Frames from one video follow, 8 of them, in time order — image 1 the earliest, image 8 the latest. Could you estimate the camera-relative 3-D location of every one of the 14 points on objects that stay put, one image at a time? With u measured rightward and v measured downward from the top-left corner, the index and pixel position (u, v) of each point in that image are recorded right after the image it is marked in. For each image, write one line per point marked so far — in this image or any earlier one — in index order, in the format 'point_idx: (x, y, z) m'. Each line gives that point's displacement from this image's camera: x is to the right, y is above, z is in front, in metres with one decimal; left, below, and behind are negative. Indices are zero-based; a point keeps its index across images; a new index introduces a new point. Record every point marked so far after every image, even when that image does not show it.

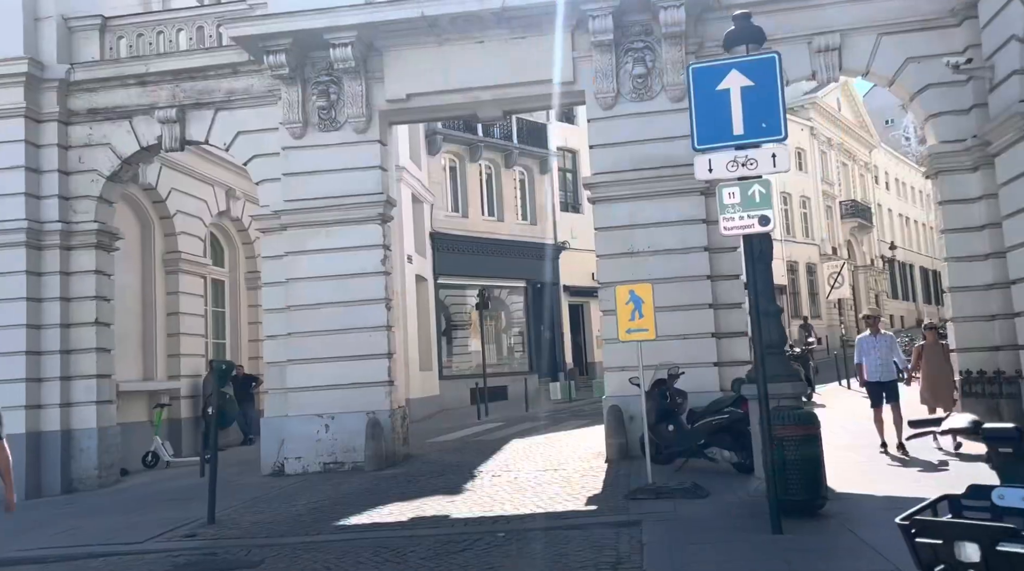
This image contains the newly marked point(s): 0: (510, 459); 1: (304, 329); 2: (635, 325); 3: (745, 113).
0: (0.0, -2.6, +14.6) m
1: (-3.3, -0.7, +15.5) m
2: (+1.3, -0.4, +10.1) m
3: (+1.8, +1.3, +7.6) m
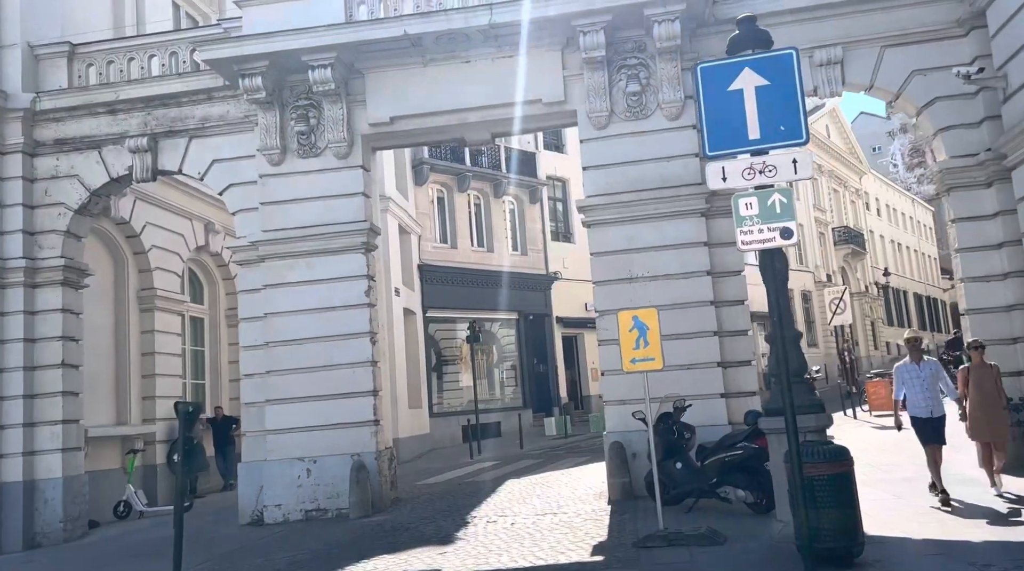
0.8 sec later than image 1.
0: (-0.1, -3.1, +13.7) m
1: (-3.4, -1.2, +14.6) m
2: (+1.2, -0.6, +9.3) m
3: (+1.7, +1.2, +6.8) m
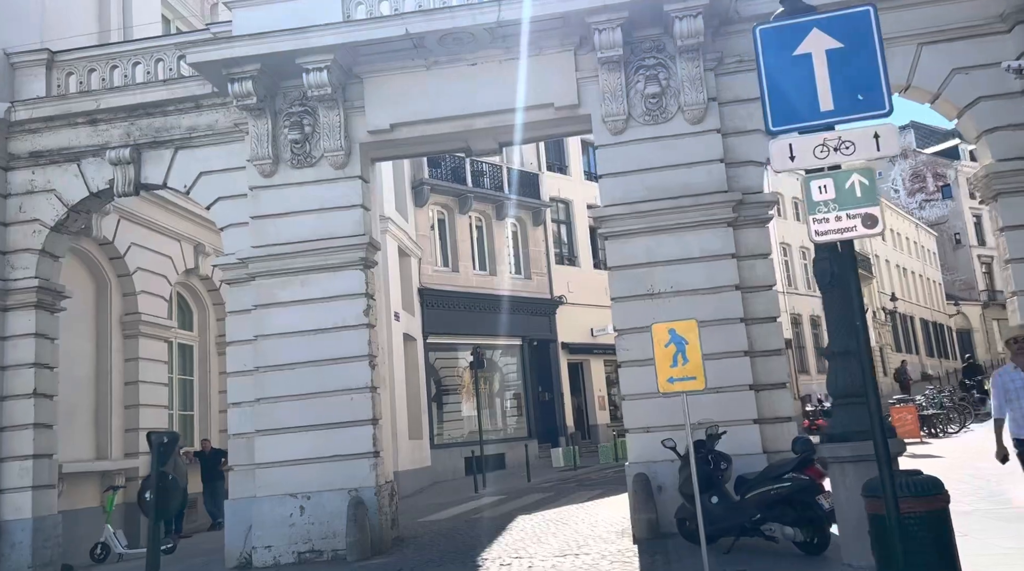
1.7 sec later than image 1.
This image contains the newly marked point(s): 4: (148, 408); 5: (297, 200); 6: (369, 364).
0: (+0.1, -3.3, +12.5) m
1: (-3.3, -1.5, +13.4) m
2: (+1.4, -0.7, +8.2) m
3: (+1.9, +1.2, +5.7) m
4: (-6.7, -2.3, +18.1) m
5: (-3.1, +1.2, +13.8) m
6: (-2.0, -1.1, +13.4) m
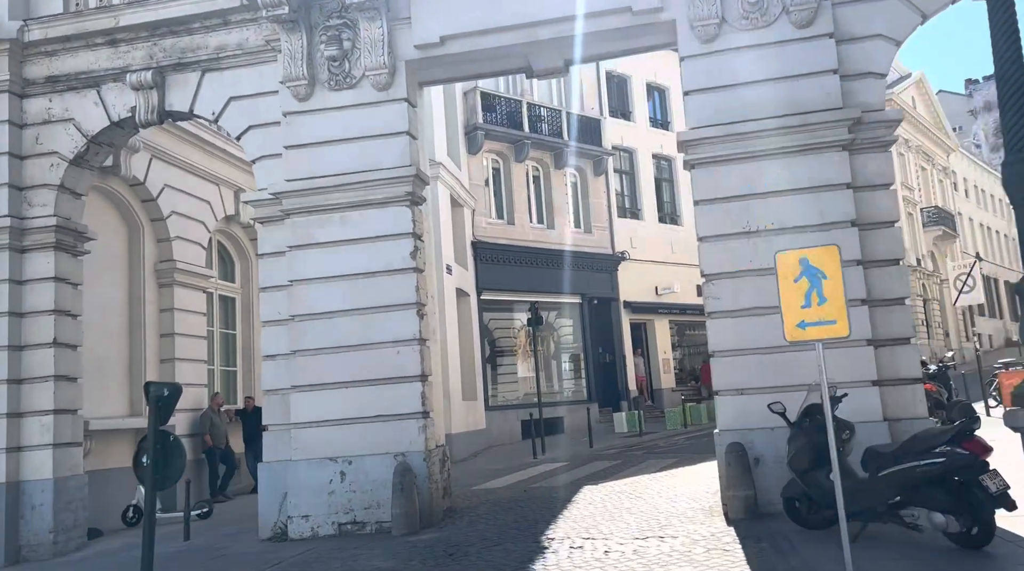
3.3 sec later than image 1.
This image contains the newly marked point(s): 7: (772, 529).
0: (+0.9, -2.6, +10.8) m
1: (-2.4, -0.8, +11.9) m
2: (+1.9, -0.2, +6.3) m
3: (+2.3, +1.6, +3.8) m
4: (-5.6, -1.3, +16.8) m
5: (-2.2, +2.0, +12.1) m
6: (-1.1, -0.3, +11.7) m
7: (+2.5, -2.3, +9.3) m
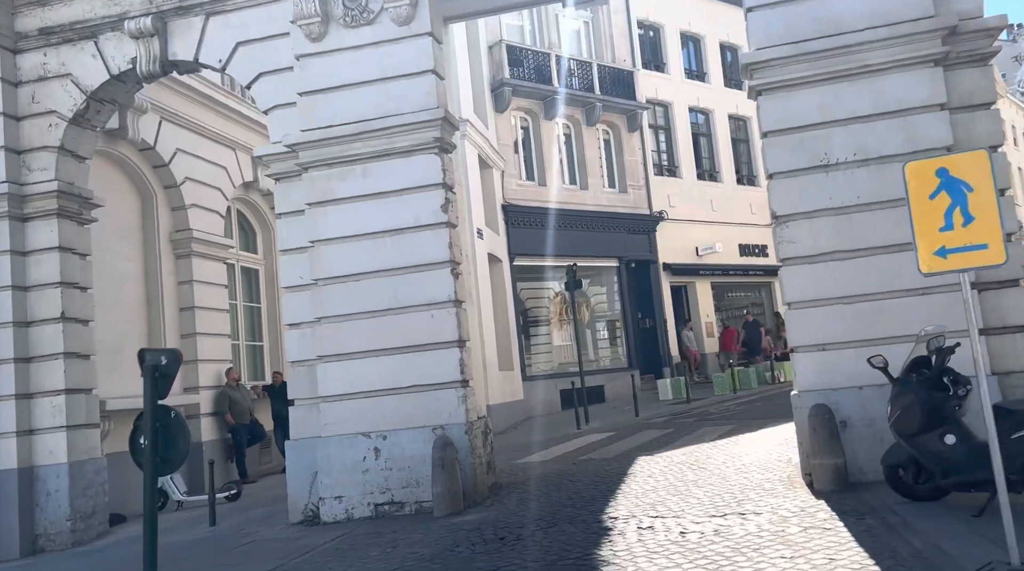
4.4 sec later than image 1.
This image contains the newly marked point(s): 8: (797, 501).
0: (+1.4, -2.1, +9.7) m
1: (-1.9, -0.3, +10.8) m
2: (+2.3, +0.2, +5.1) m
3: (+2.5, +2.0, +2.5) m
4: (-5.0, -0.8, +15.8) m
5: (-1.8, +2.5, +11.0) m
6: (-0.6, +0.2, +10.6) m
7: (+3.0, -1.8, +8.1) m
8: (+2.5, -1.9, +8.5) m
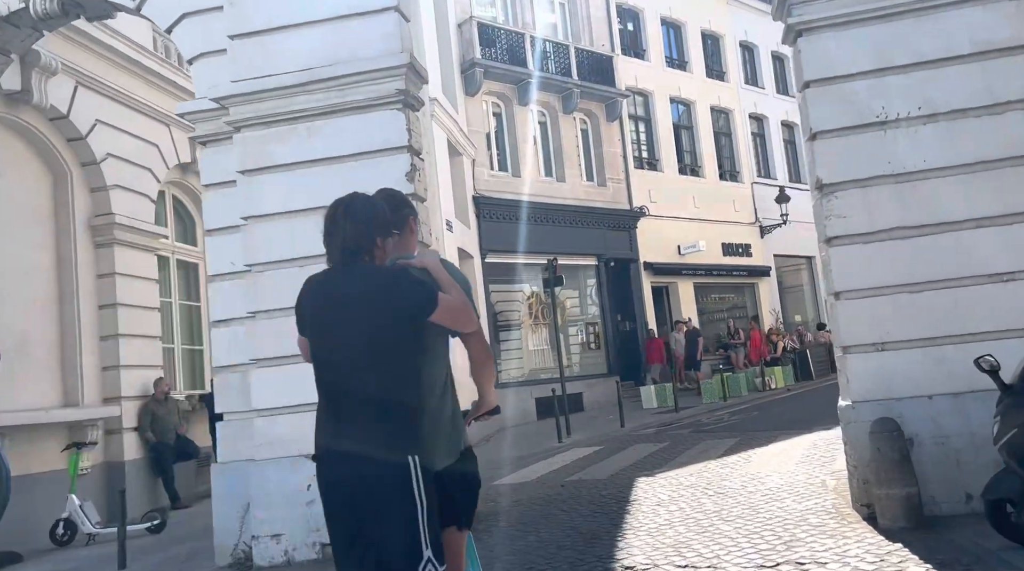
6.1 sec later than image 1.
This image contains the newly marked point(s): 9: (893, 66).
0: (+1.3, -2.0, +7.7) m
1: (-2.1, -0.2, +8.7) m
2: (+2.3, +0.4, +3.2) m
3: (+2.6, +2.2, +0.7) m
4: (-5.3, -0.8, +13.6) m
5: (-1.9, +2.6, +8.9) m
6: (-0.8, +0.3, +8.6) m
7: (+2.9, -1.7, +6.2) m
8: (+2.4, -1.8, +6.6) m
9: (+3.0, +1.7, +7.5) m
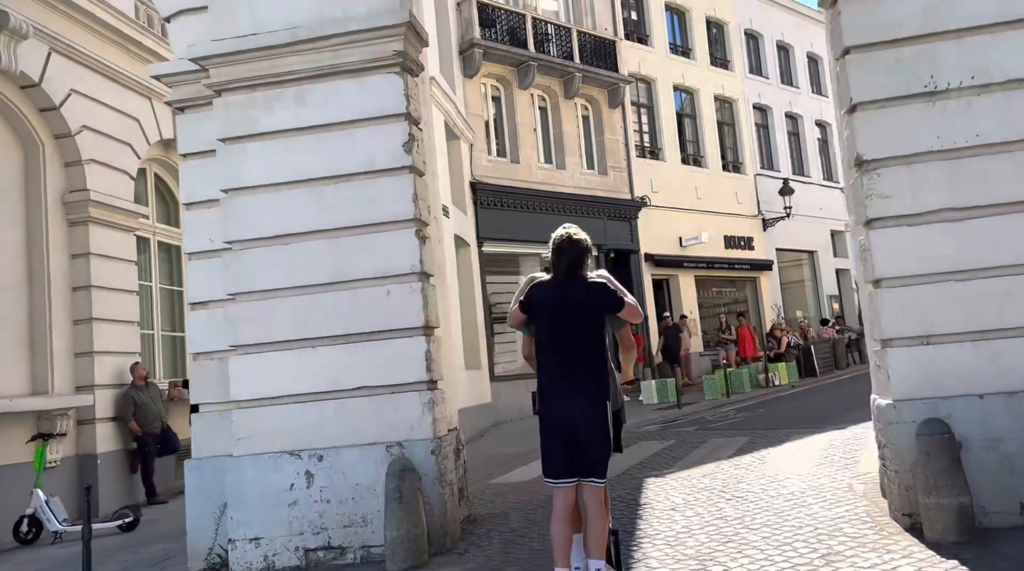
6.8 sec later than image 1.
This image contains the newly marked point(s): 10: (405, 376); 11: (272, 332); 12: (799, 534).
0: (+1.3, -1.8, +7.0) m
1: (-2.1, 0.0, +7.9) m
2: (+2.4, +0.5, +2.5) m
3: (+2.8, +2.2, -0.1) m
4: (-5.3, -0.5, +12.8) m
5: (-1.9, +2.7, +8.1) m
6: (-0.8, +0.4, +7.8) m
7: (+2.9, -1.6, +5.5) m
8: (+2.4, -1.7, +5.9) m
9: (+3.1, +1.8, +6.7) m
10: (-0.8, -0.7, +7.7) m
11: (-1.9, -0.4, +7.9) m
12: (+2.1, -1.8, +7.0) m
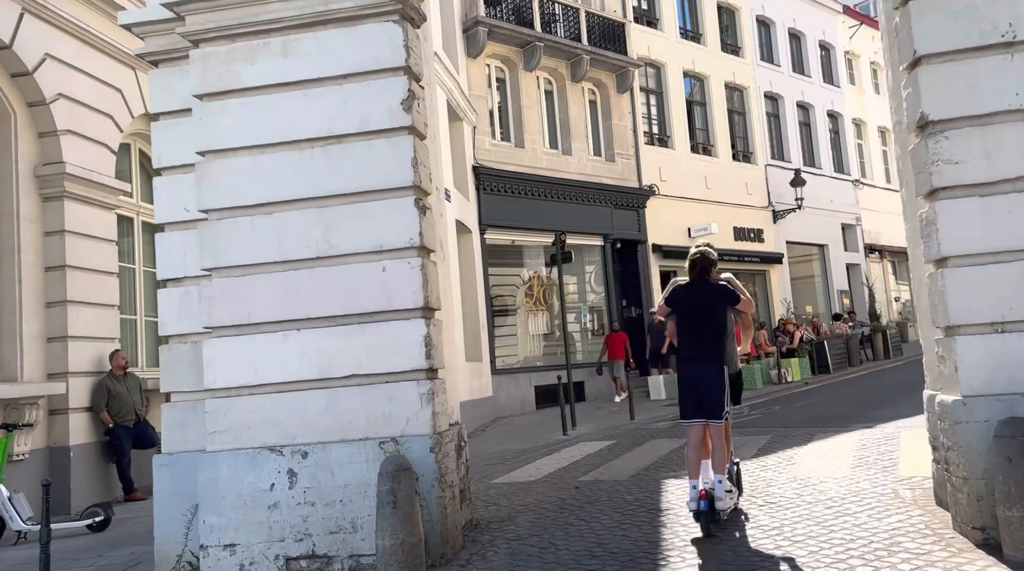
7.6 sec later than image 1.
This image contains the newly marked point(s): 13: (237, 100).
0: (+1.4, -1.7, +6.1) m
1: (-2.0, +0.2, +7.1) m
2: (+2.5, +0.6, +1.6) m
3: (+2.9, +2.3, -1.0) m
4: (-5.2, -0.3, +11.9) m
5: (-1.8, +2.9, +7.2) m
6: (-0.7, +0.6, +6.9) m
7: (+3.0, -1.4, +4.6) m
8: (+2.5, -1.5, +5.0) m
9: (+3.2, +1.9, +5.8) m
10: (-0.8, -0.5, +6.8) m
11: (-1.9, -0.2, +7.0) m
12: (+2.1, -1.6, +6.1) m
13: (-2.0, +1.4, +7.1) m
